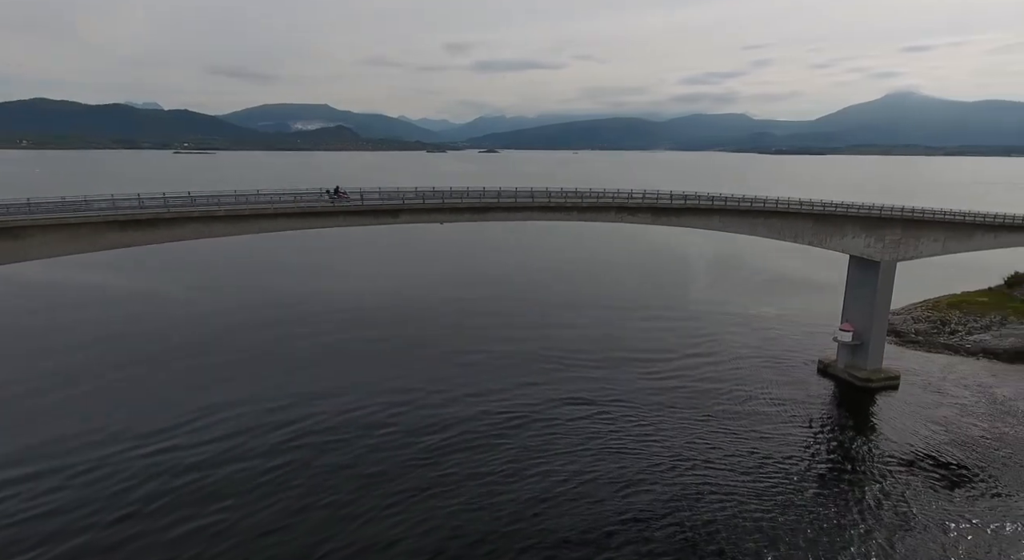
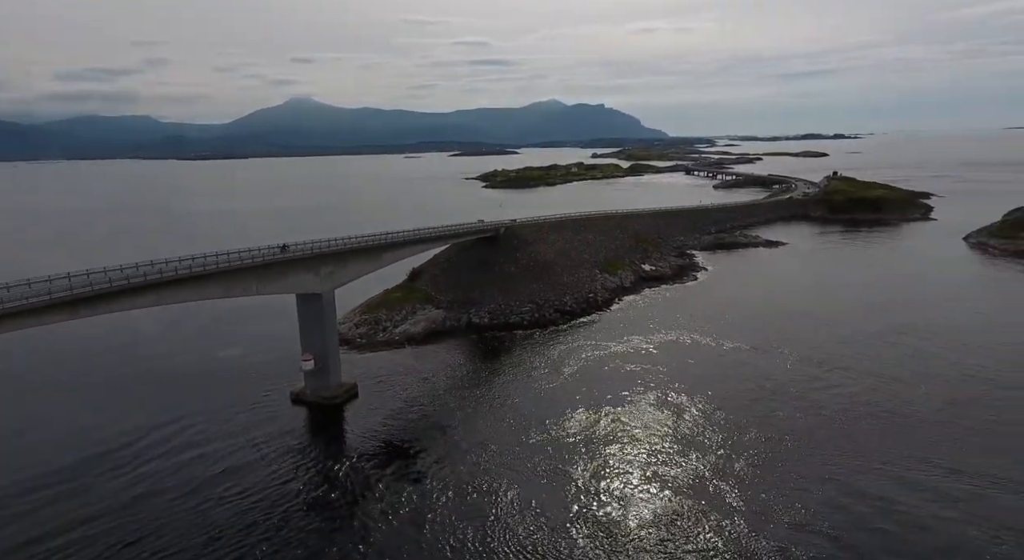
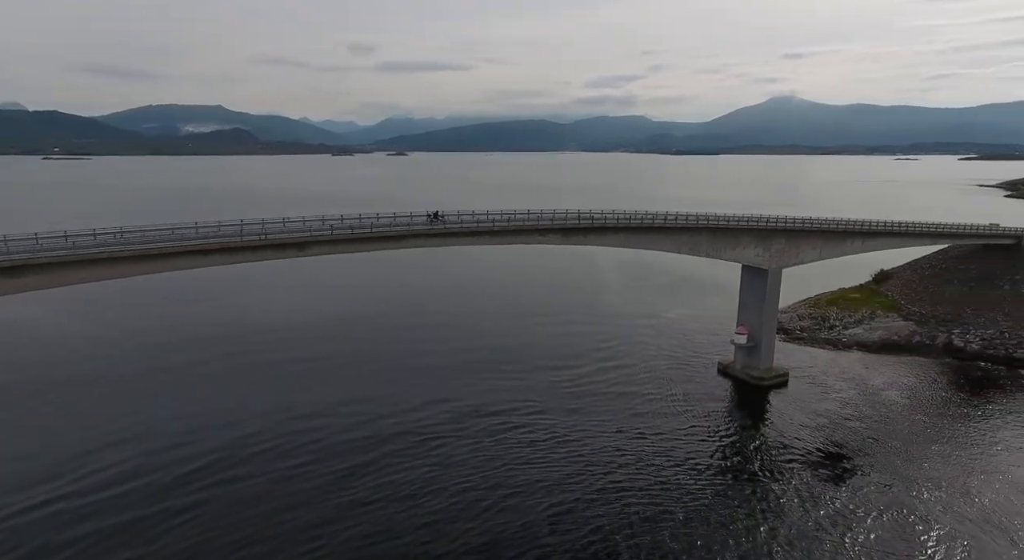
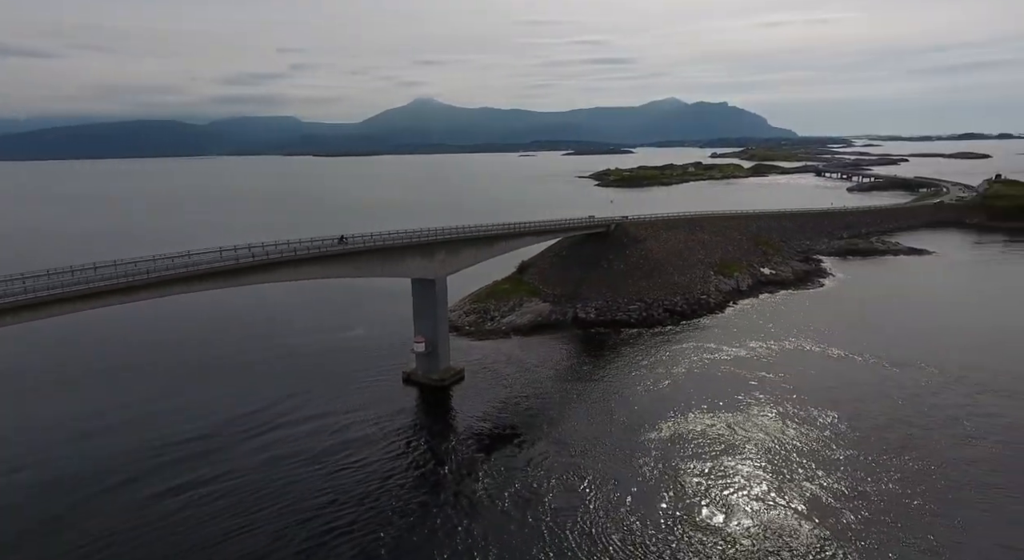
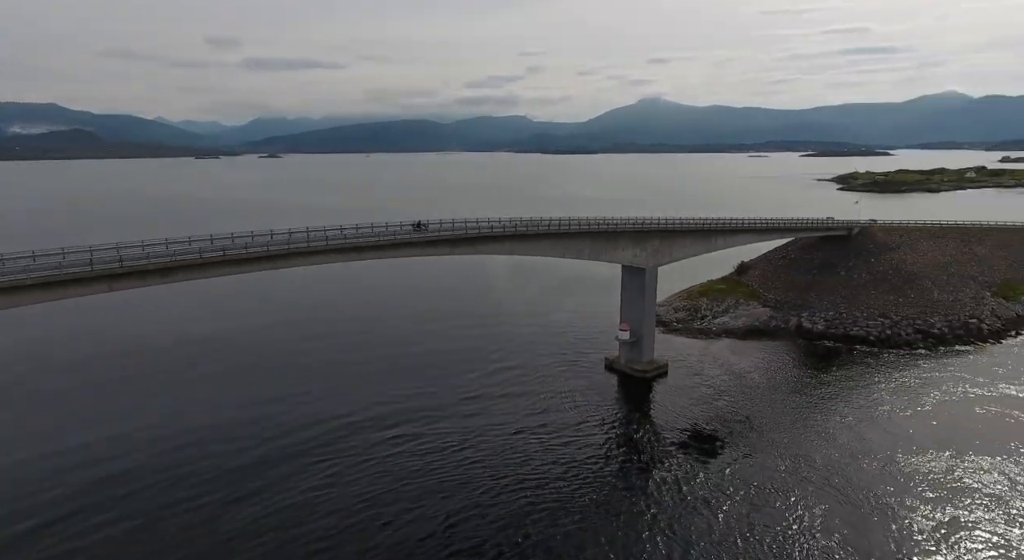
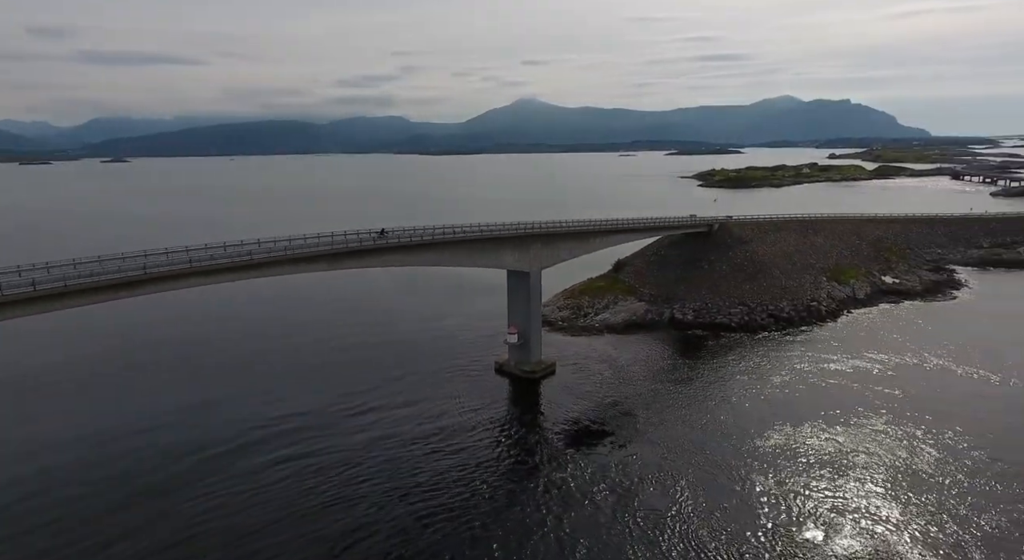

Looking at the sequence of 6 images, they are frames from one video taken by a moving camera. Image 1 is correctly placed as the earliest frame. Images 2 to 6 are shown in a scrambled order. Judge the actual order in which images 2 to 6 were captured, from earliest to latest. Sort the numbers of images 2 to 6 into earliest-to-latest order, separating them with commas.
3, 5, 6, 4, 2
